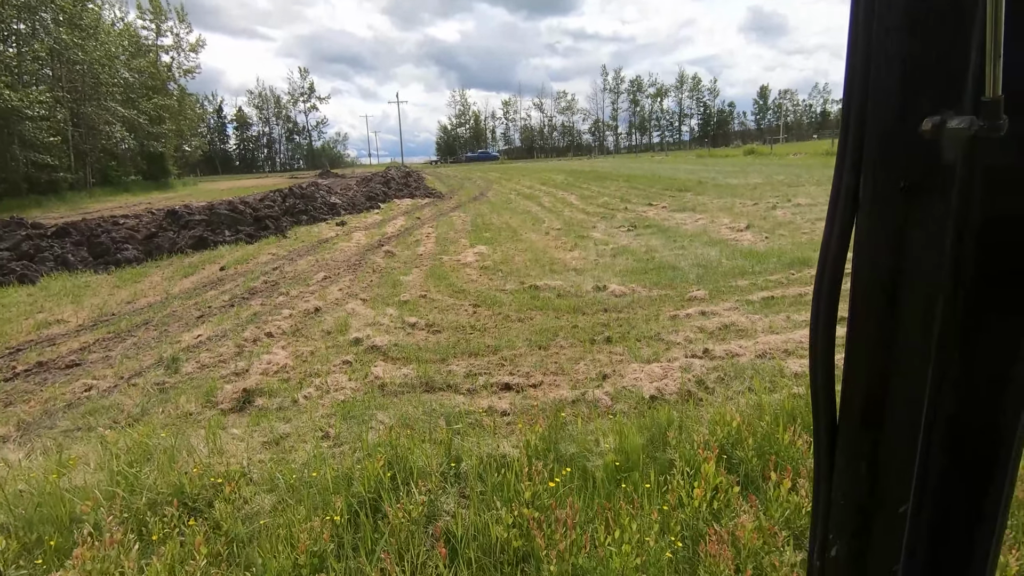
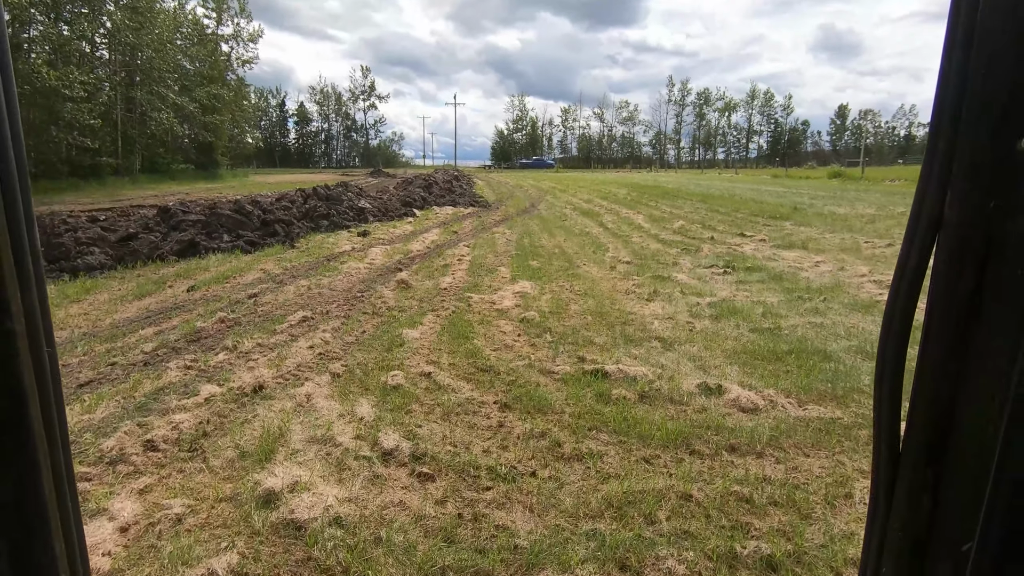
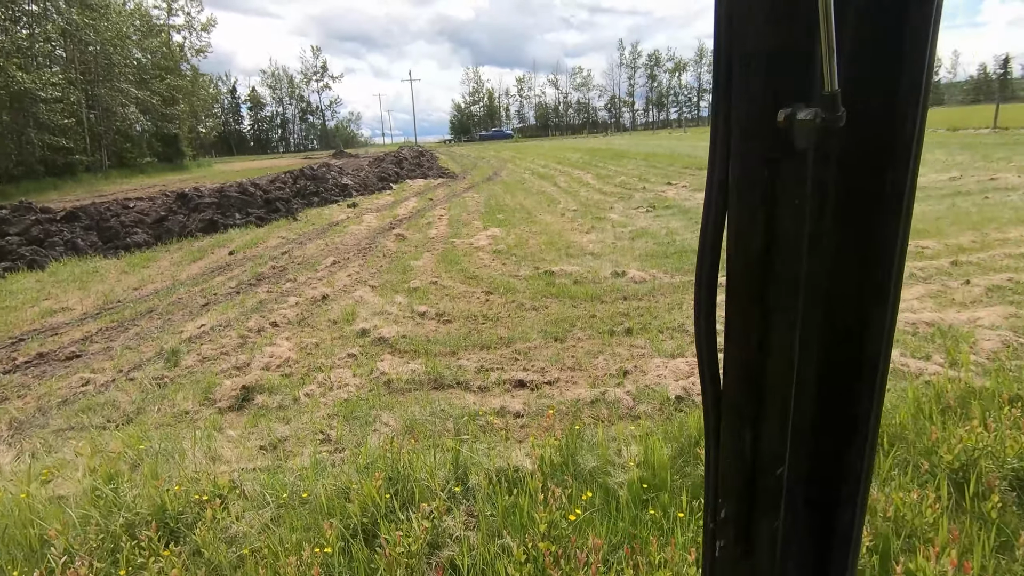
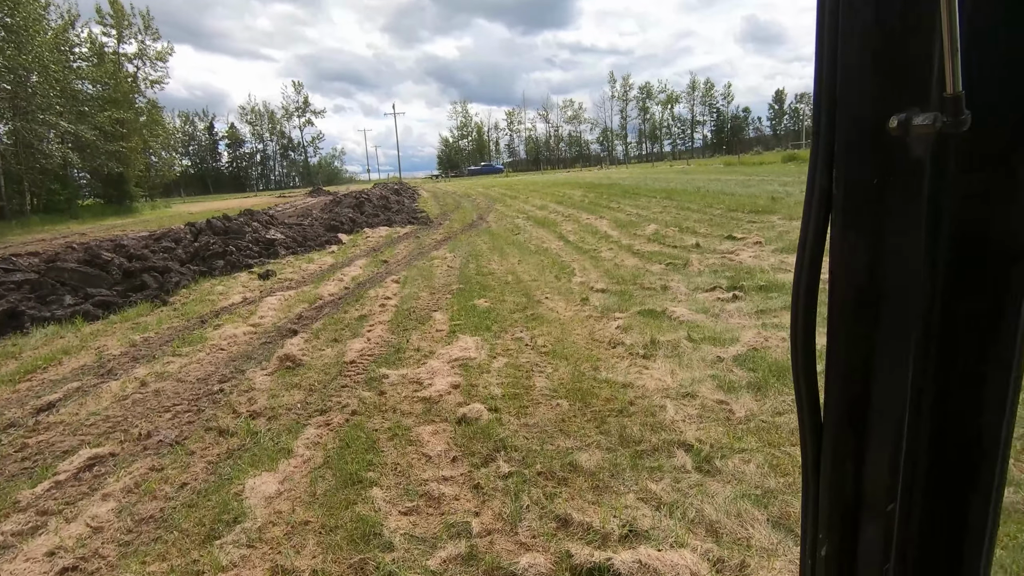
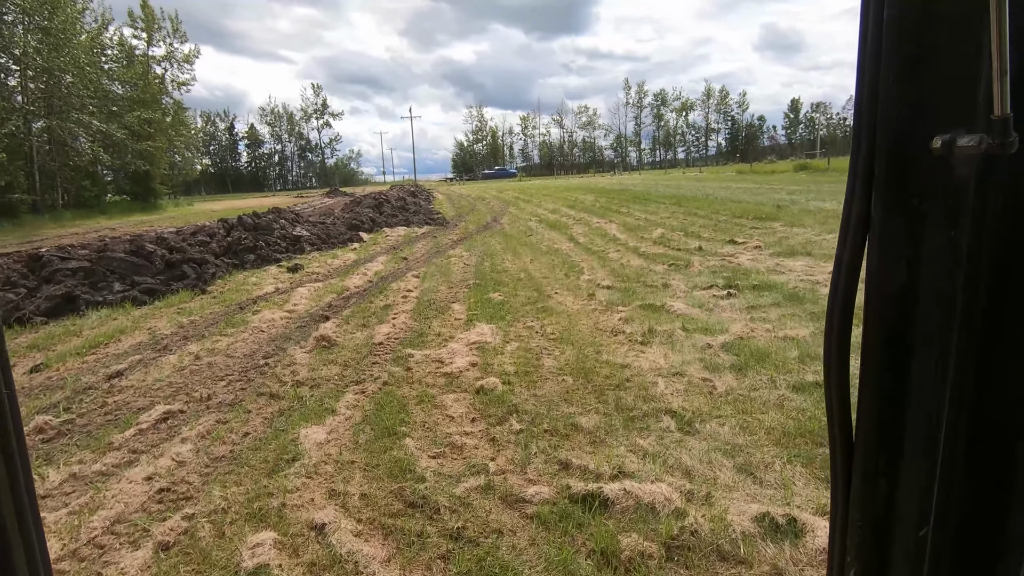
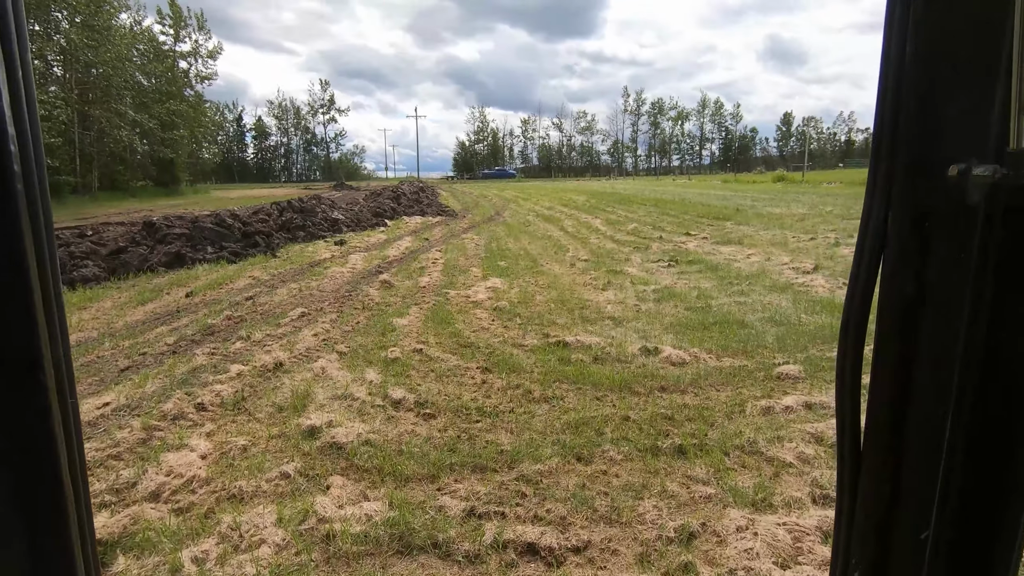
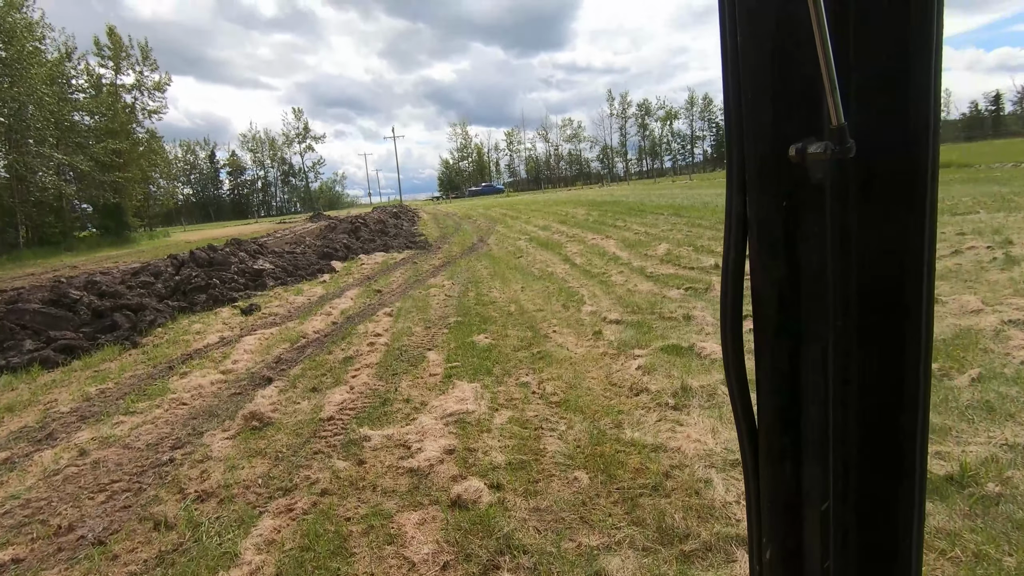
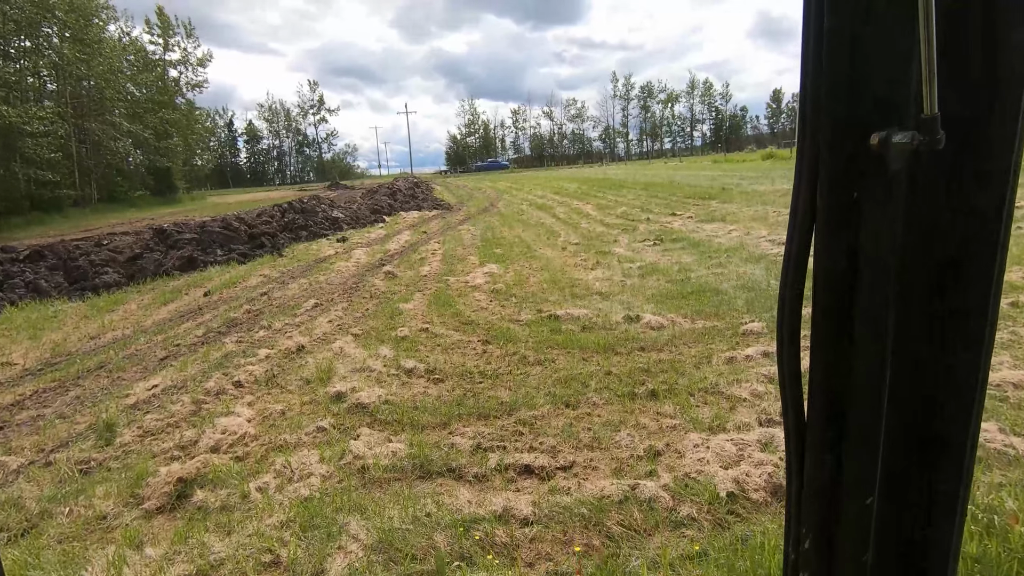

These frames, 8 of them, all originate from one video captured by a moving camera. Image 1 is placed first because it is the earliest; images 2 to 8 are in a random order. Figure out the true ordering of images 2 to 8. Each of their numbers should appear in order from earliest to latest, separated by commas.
3, 8, 6, 2, 5, 4, 7
